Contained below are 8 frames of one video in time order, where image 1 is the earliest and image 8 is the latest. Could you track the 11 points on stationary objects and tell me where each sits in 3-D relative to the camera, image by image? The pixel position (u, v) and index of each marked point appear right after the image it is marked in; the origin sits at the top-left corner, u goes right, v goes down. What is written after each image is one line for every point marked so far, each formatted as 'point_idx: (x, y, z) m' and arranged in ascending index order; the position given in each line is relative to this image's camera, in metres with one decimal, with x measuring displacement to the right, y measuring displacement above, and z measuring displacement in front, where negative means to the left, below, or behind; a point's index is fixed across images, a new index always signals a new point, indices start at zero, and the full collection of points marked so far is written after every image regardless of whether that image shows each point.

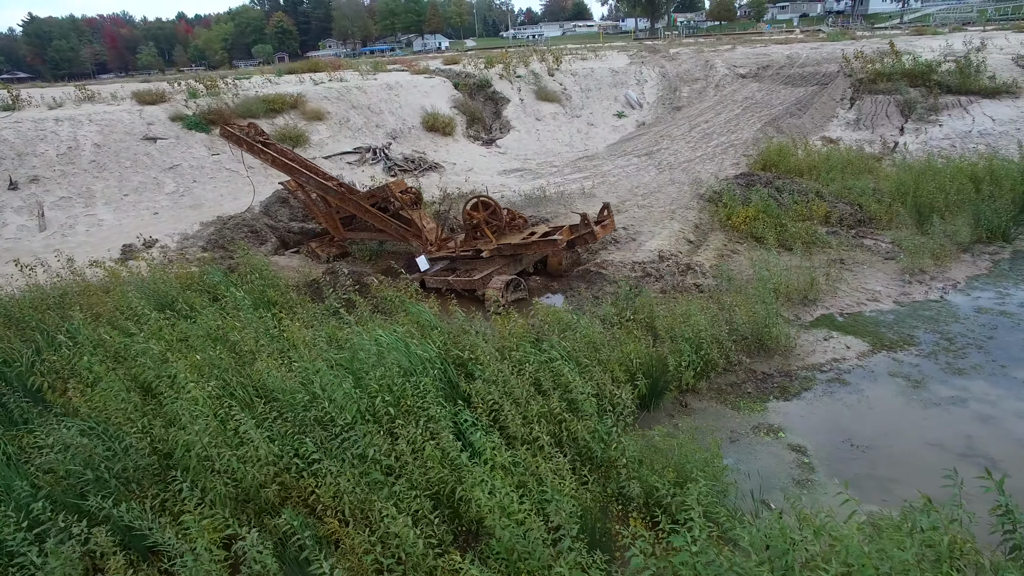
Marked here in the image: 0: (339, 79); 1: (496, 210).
0: (-4.6, +5.5, +16.8) m
1: (-0.2, +1.0, +8.4) m
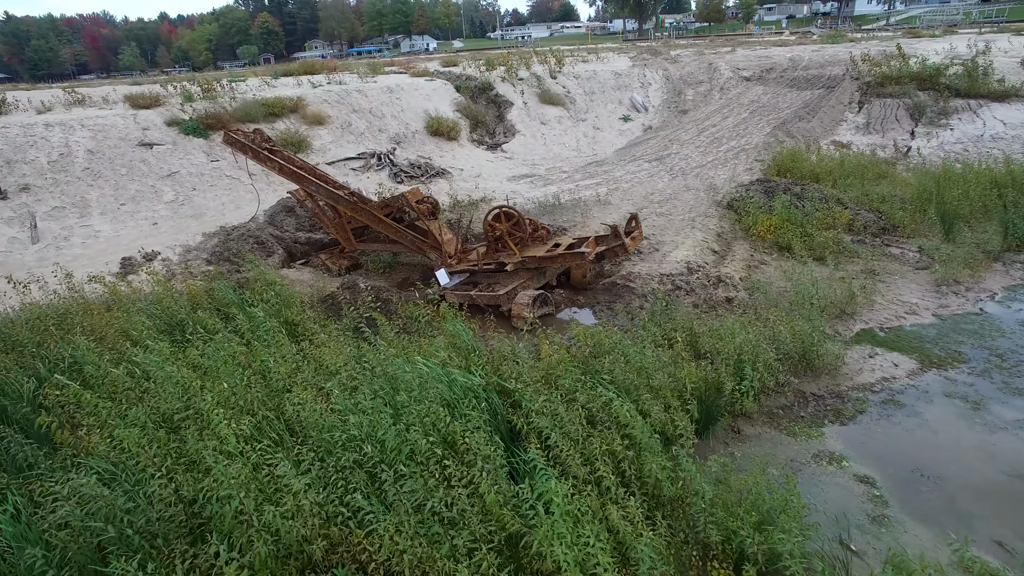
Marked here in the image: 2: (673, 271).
0: (-4.5, +5.3, +16.4) m
1: (+0.1, +0.8, +8.0) m
2: (+2.2, +0.2, +8.5) m
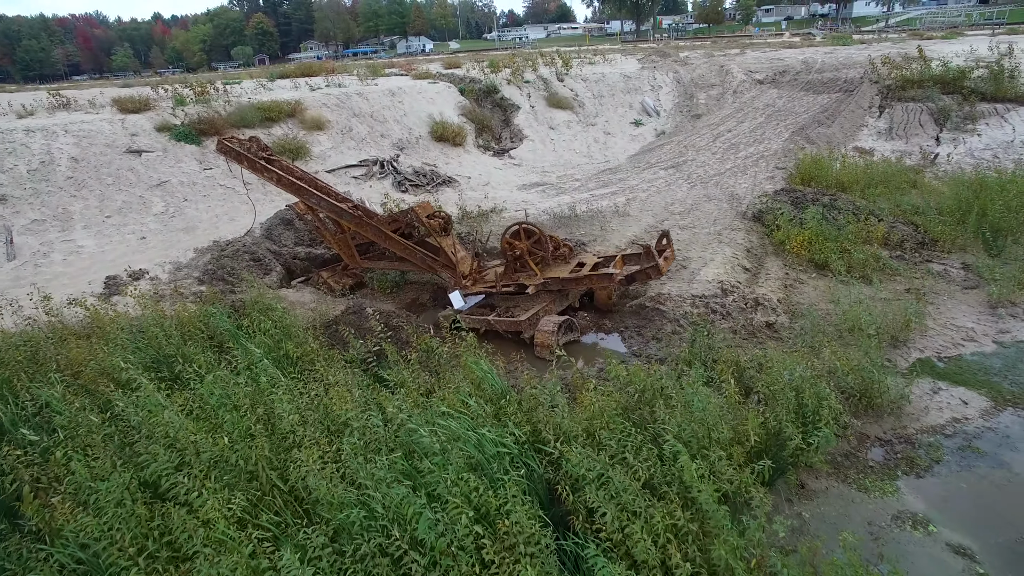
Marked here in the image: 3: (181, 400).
0: (-4.3, +5.0, +15.7) m
1: (+0.3, +0.6, +7.4) m
2: (+2.4, -0.1, +7.9) m
3: (-2.4, -0.8, +5.1) m
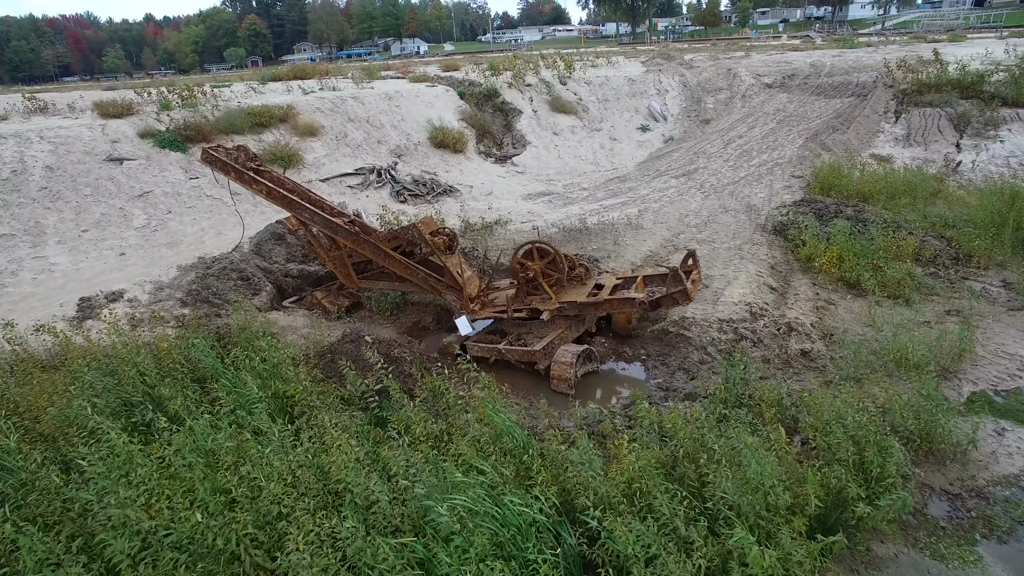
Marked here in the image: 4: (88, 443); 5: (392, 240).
0: (-4.3, +4.7, +15.0) m
1: (+0.5, +0.3, +6.7) m
2: (+2.5, -0.3, +7.3) m
3: (-2.2, -1.1, +4.4) m
4: (-2.9, -1.1, +4.4) m
5: (-1.4, +0.6, +7.4) m
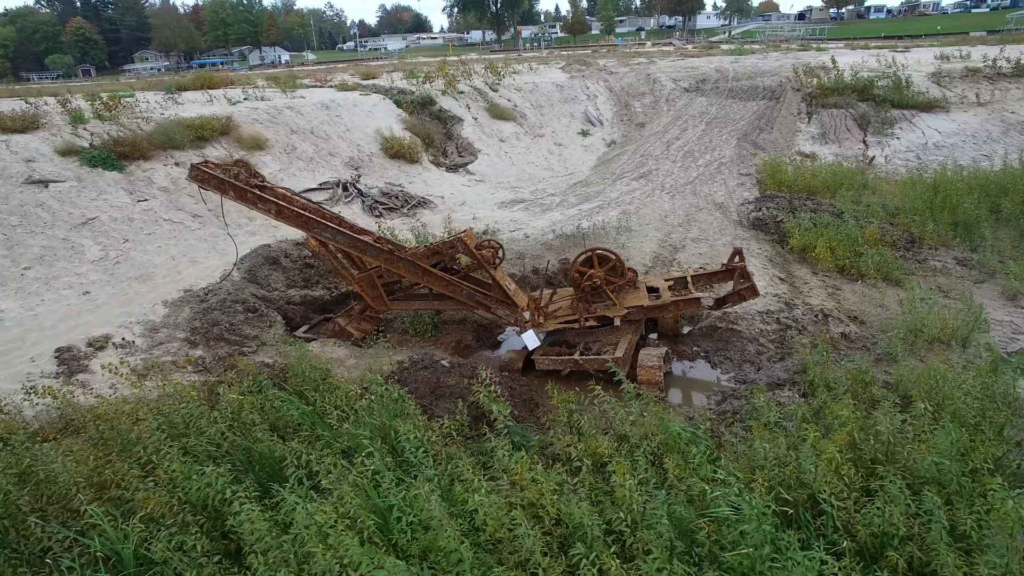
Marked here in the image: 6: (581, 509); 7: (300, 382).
0: (-5.5, +4.2, +13.8) m
1: (+1.1, +0.3, +6.7) m
2: (+3.0, -0.2, +7.6) m
3: (-1.0, -1.3, +3.9) m
4: (-1.6, -1.3, +3.7) m
5: (-0.9, +0.4, +6.9) m
6: (+0.4, -1.3, +3.7) m
7: (-1.9, -0.8, +5.6) m
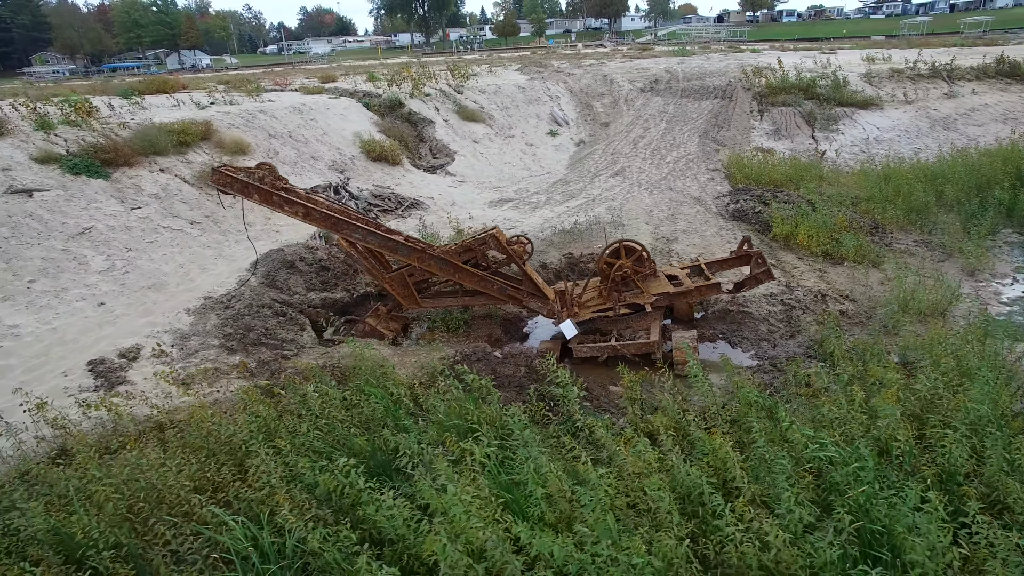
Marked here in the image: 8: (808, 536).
0: (-6.0, +4.0, +13.5) m
1: (+1.4, +0.4, +7.0) m
2: (+3.3, 0.0, +8.2) m
3: (-0.2, -1.2, +4.0) m
4: (-0.9, -1.3, +3.8) m
5: (-0.5, +0.4, +7.1) m
6: (+1.2, -1.2, +4.0) m
7: (-1.4, -0.8, +5.7) m
8: (+1.7, -1.4, +3.6) m
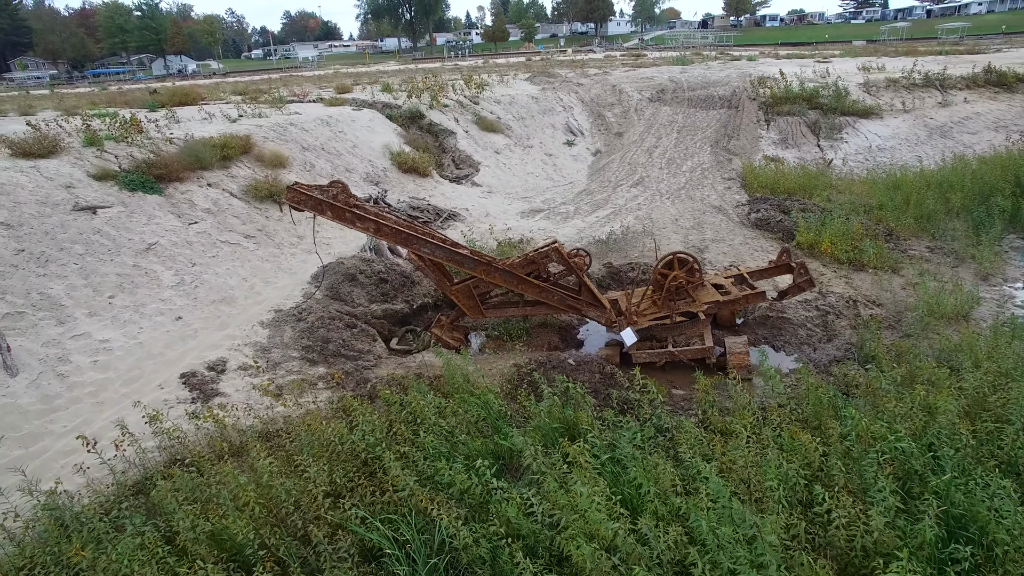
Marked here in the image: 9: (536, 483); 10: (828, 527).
0: (-5.5, +3.8, +13.8) m
1: (+2.1, +0.3, +7.5) m
2: (+4.0, -0.1, +8.7) m
3: (+0.6, -1.4, +4.4) m
4: (-0.1, -1.4, +4.2) m
5: (+0.2, +0.3, +7.5) m
6: (+2.0, -1.3, +4.5) m
7: (-0.6, -1.0, +6.1) m
8: (+2.5, -1.5, +4.0) m
9: (+0.2, -1.4, +4.6) m
10: (+2.0, -1.5, +4.0) m
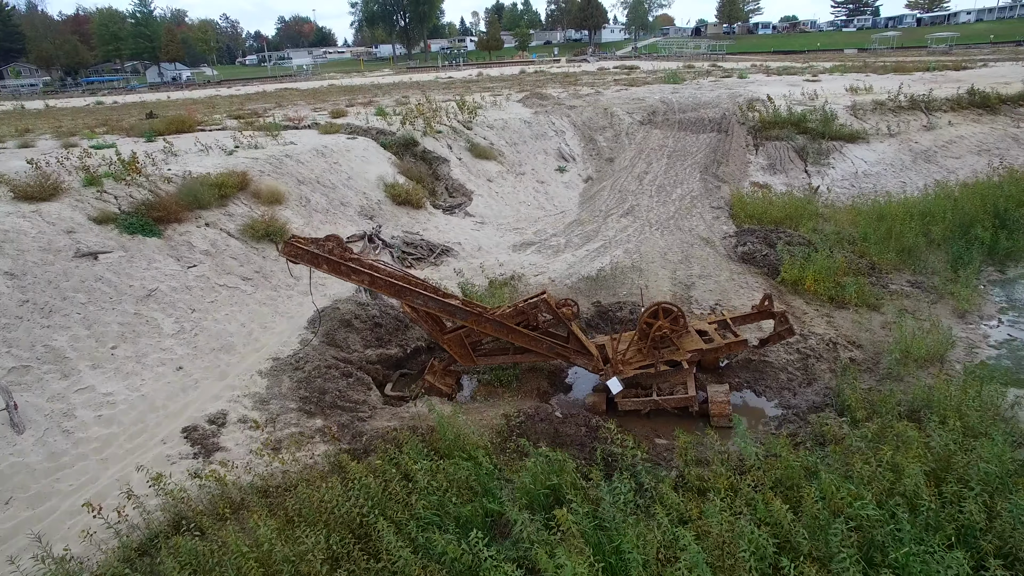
0: (-5.7, +3.1, +14.0) m
1: (+2.0, -0.3, +7.8) m
2: (+3.9, -0.7, +8.9) m
3: (+0.5, -2.0, +4.7) m
4: (-0.2, -2.0, +4.4) m
5: (0.0, -0.3, +7.8) m
6: (+1.9, -1.9, +4.8) m
7: (-0.7, -1.6, +6.3) m
8: (+2.4, -2.1, +4.3) m
9: (+0.1, -2.0, +4.9) m
10: (+1.9, -2.1, +4.3) m
